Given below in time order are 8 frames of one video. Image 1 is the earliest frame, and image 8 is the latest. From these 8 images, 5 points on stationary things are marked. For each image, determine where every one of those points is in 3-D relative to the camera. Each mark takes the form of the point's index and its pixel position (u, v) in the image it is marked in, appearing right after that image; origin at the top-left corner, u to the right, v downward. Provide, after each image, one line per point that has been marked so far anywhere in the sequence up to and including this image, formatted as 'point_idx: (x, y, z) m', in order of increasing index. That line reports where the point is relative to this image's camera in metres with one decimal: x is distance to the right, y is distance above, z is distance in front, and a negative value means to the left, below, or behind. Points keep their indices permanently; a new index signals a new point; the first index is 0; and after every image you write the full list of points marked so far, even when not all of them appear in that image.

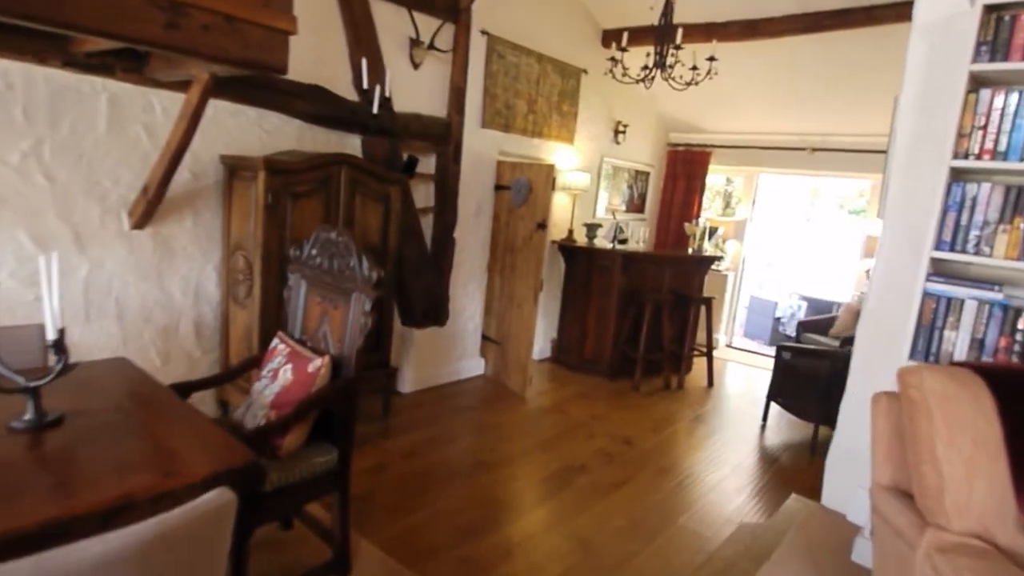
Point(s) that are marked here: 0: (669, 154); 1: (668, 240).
0: (+1.8, +1.6, +6.8) m
1: (+1.8, +0.6, +6.8) m
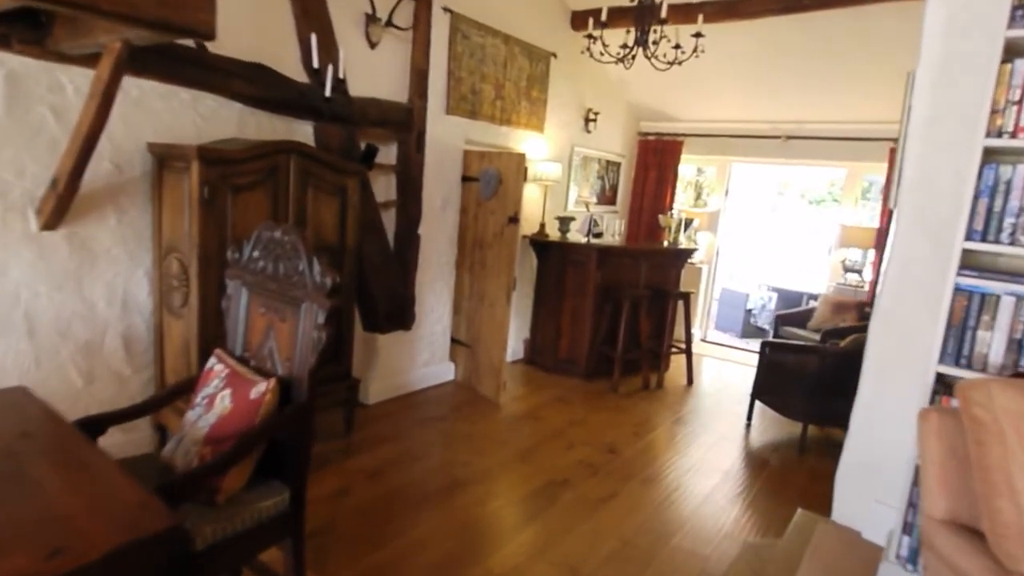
0: (+1.4, +1.6, +6.6) m
1: (+1.4, +0.6, +6.6) m
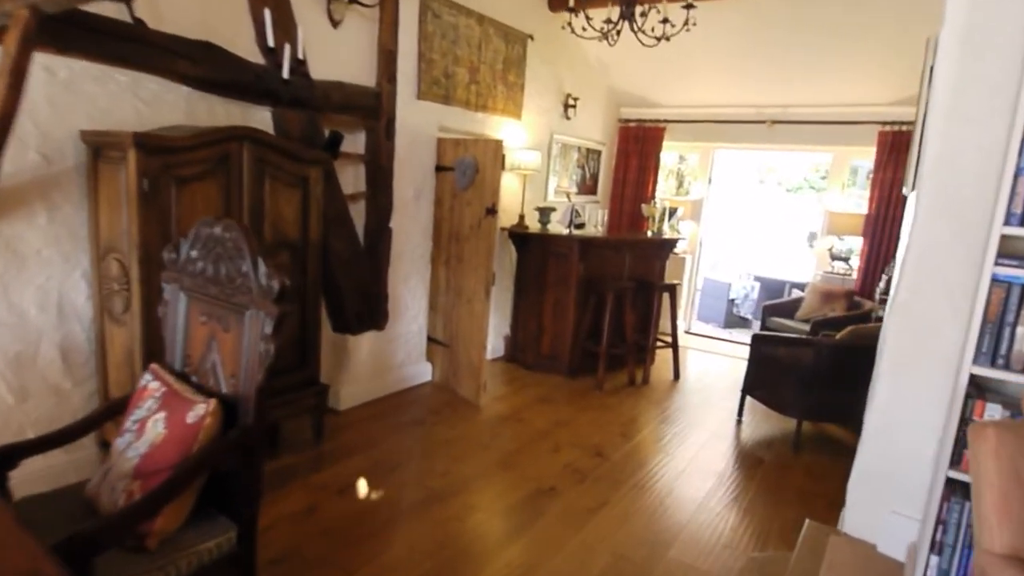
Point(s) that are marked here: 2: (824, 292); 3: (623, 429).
0: (+1.2, +1.7, +6.4) m
1: (+1.2, +0.7, +6.4) m
2: (+2.7, 0.0, +5.0) m
3: (+0.7, -0.9, +3.8) m
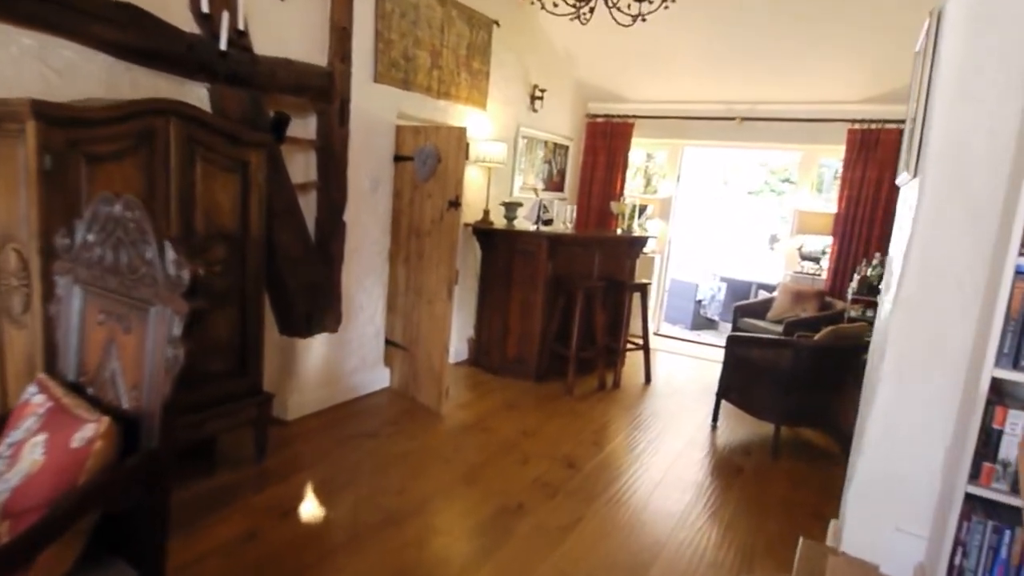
0: (+0.8, +1.7, +6.2) m
1: (+0.8, +0.7, +6.2) m
2: (+2.4, 0.0, +5.0) m
3: (+0.5, -0.9, +3.6) m
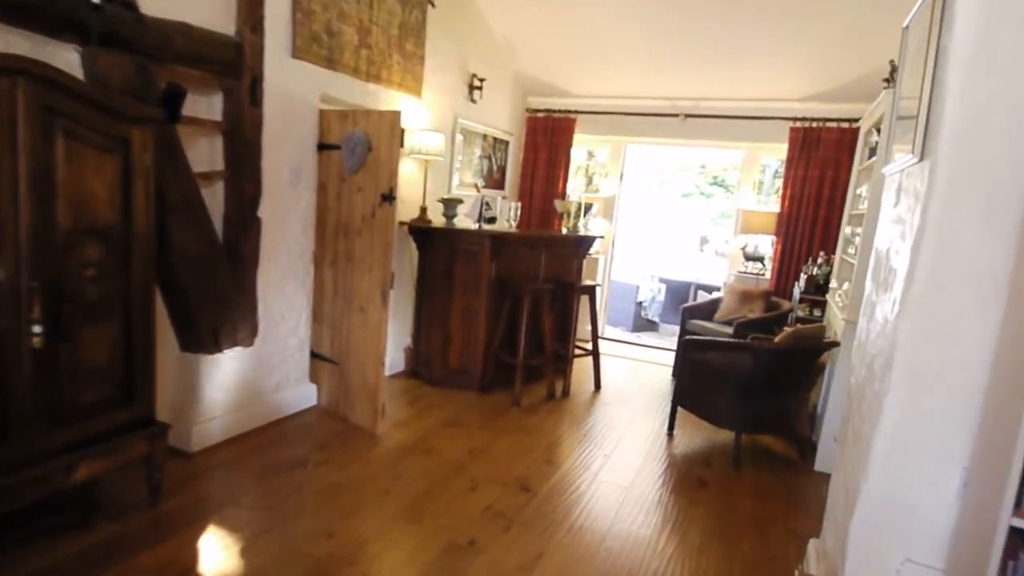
0: (+0.2, +1.7, +5.9) m
1: (+0.2, +0.7, +5.9) m
2: (+1.9, 0.0, +4.8) m
3: (+0.2, -0.9, +3.2) m
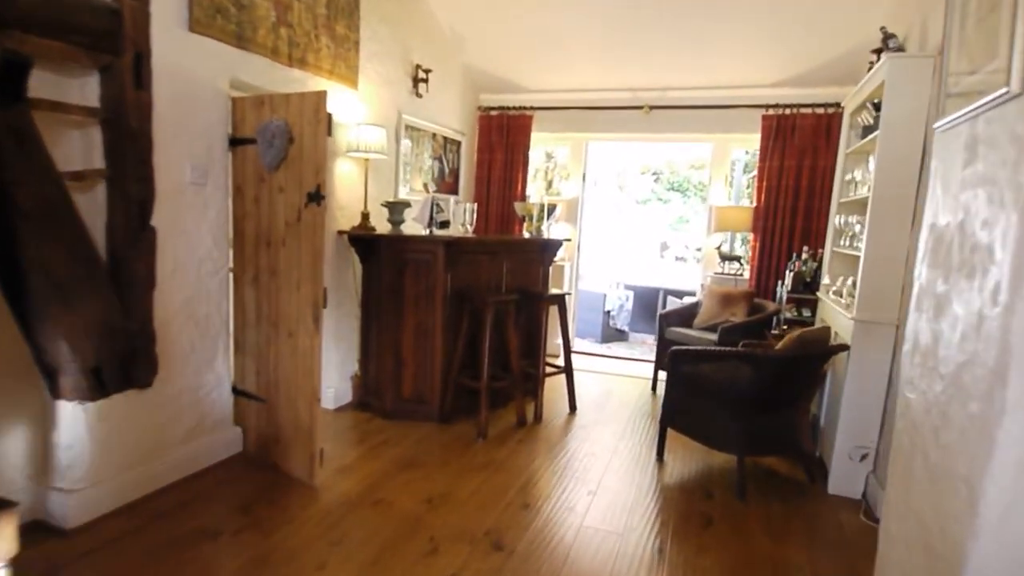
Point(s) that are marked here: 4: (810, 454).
0: (-0.3, +1.6, +5.4) m
1: (-0.2, +0.6, +5.4) m
2: (+1.6, -0.1, +4.4) m
3: (+0.1, -1.0, +2.7) m
4: (+1.6, -0.9, +3.1) m
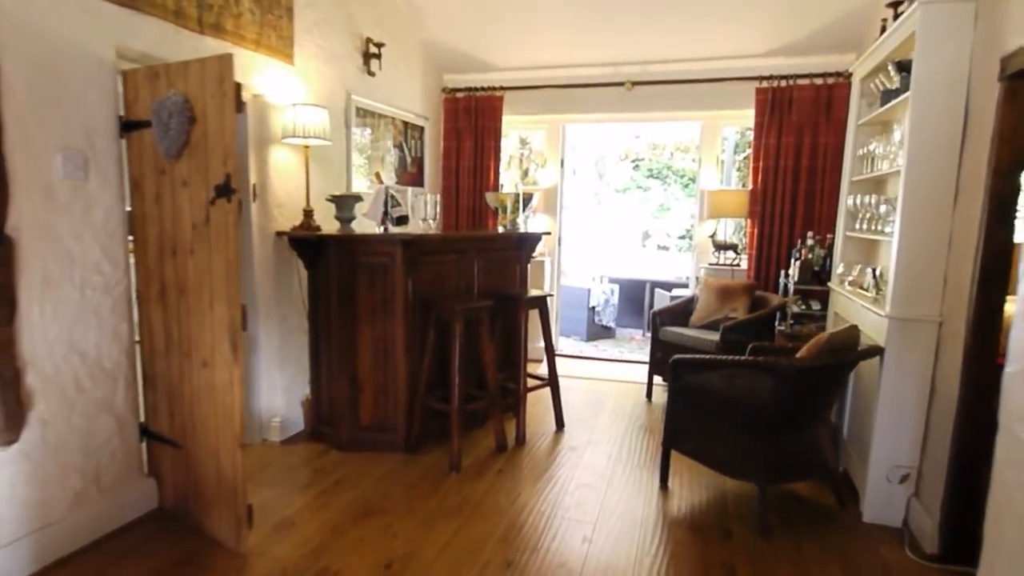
0: (-0.6, +1.5, +4.9) m
1: (-0.4, +0.5, +4.9) m
2: (+1.4, 0.0, +4.0) m
3: (0.0, -1.0, +2.2) m
4: (+1.5, -0.8, +2.6) m
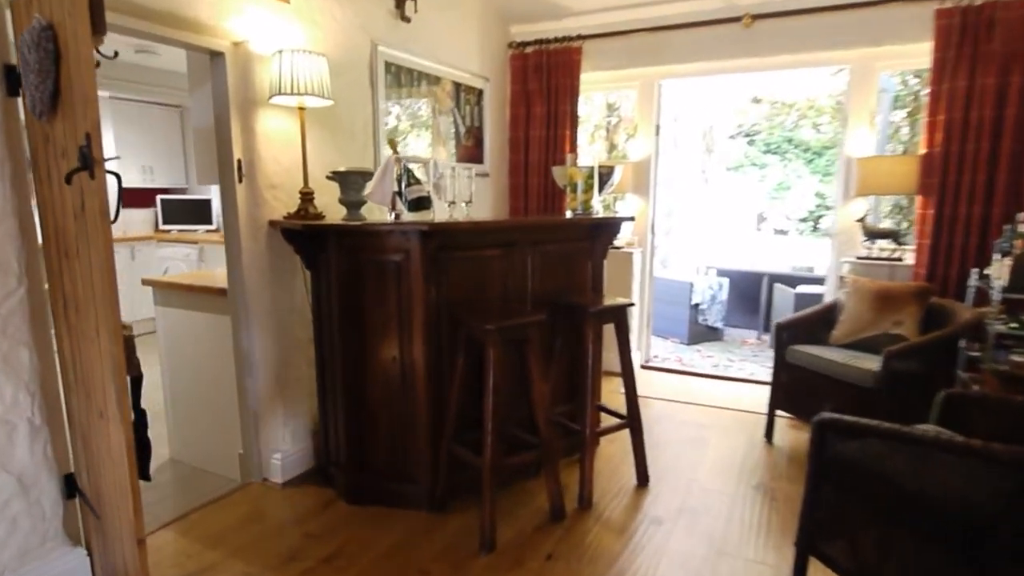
0: (0.0, +1.6, +4.1) m
1: (+0.1, +0.6, +4.1) m
2: (+1.8, 0.0, +2.9) m
3: (0.0, -1.0, +1.4) m
4: (+1.6, -0.9, +1.6) m
